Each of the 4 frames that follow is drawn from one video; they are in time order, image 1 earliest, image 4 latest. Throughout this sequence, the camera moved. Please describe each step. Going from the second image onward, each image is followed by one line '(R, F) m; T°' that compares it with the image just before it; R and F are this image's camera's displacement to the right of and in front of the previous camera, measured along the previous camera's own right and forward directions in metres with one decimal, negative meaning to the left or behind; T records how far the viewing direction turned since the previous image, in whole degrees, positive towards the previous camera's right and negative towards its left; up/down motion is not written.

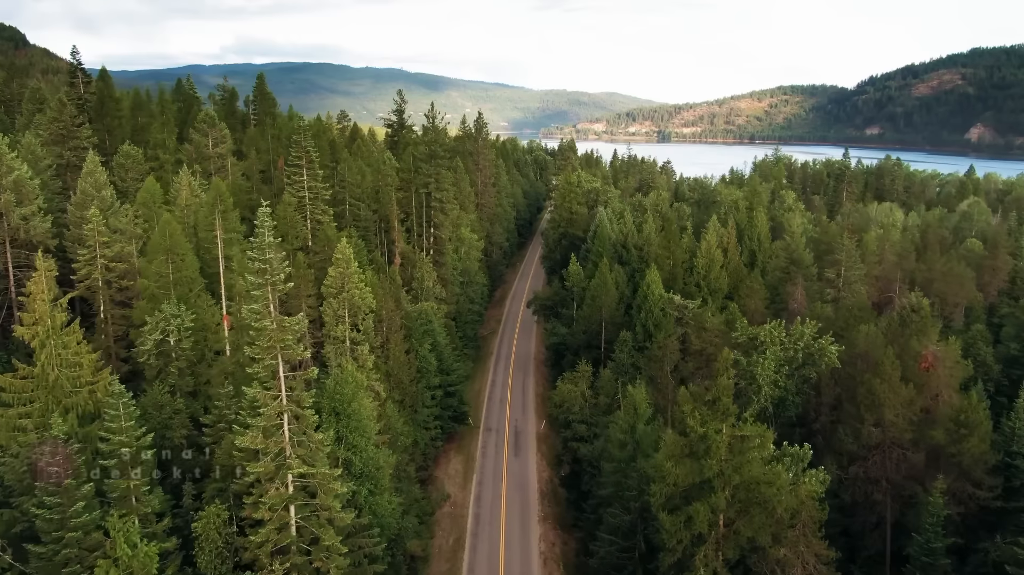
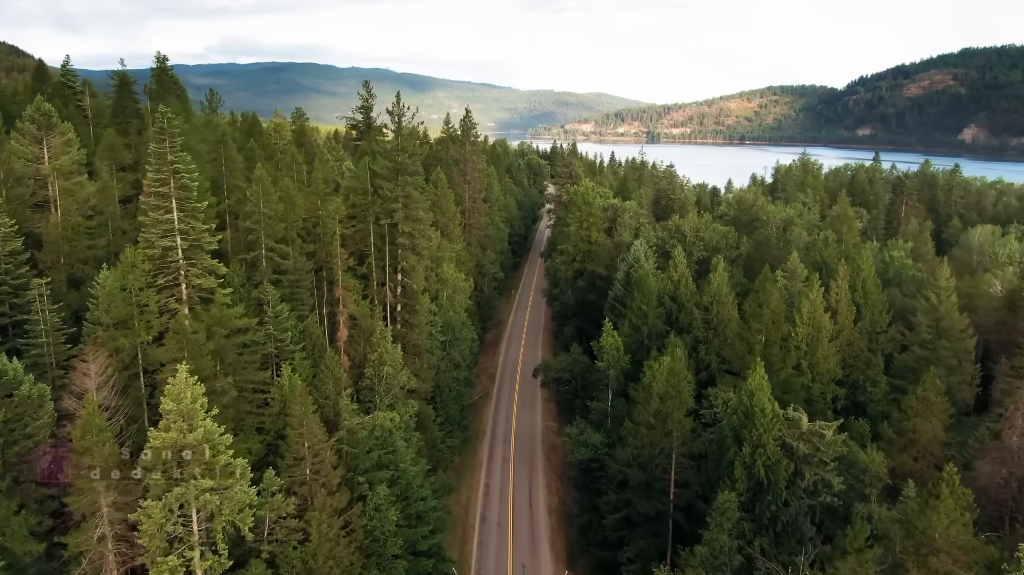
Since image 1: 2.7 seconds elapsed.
(-1.1, +22.7) m; +1°
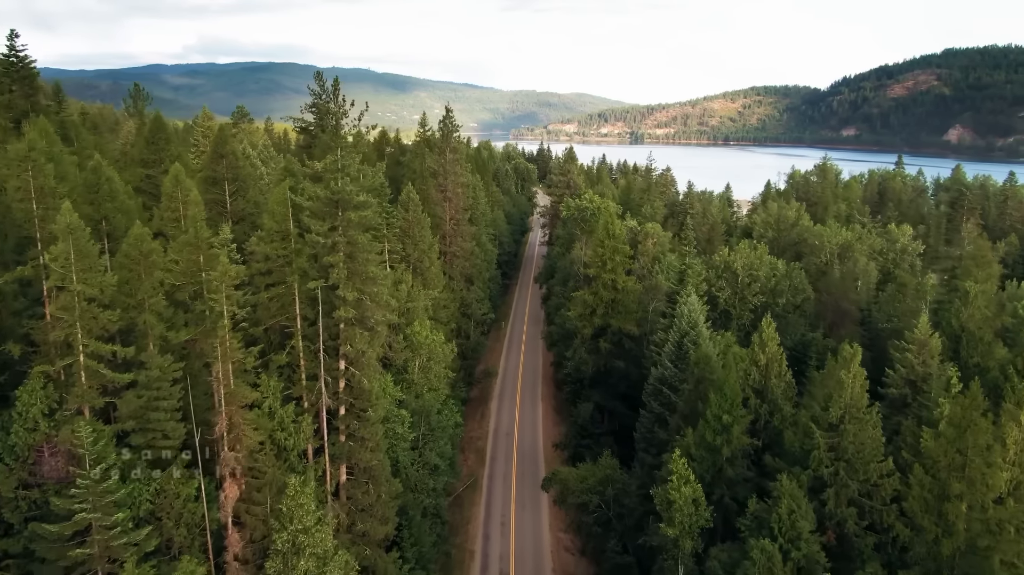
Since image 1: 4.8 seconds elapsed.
(-1.0, +18.2) m; +1°
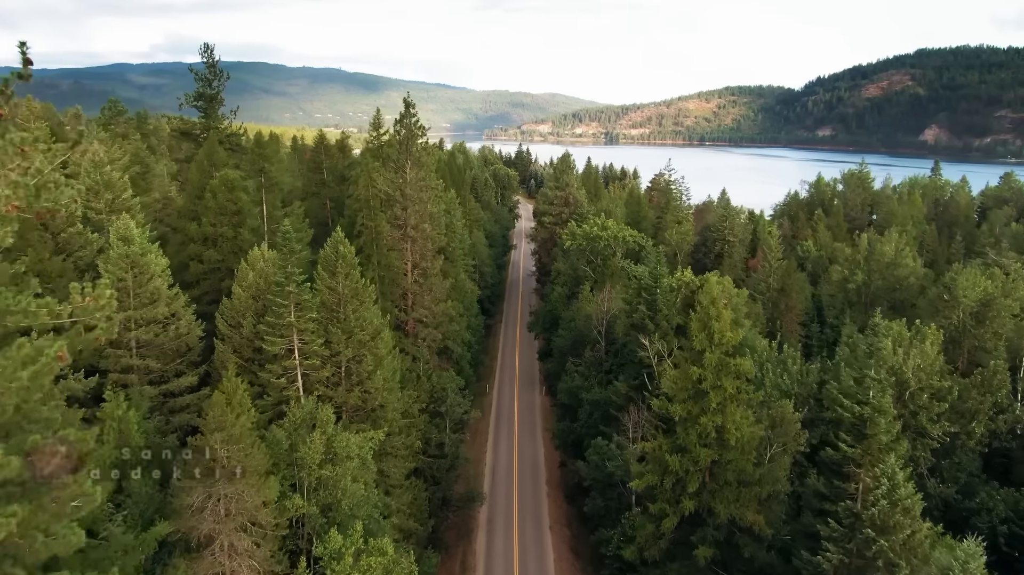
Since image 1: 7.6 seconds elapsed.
(-1.4, +23.9) m; +2°
